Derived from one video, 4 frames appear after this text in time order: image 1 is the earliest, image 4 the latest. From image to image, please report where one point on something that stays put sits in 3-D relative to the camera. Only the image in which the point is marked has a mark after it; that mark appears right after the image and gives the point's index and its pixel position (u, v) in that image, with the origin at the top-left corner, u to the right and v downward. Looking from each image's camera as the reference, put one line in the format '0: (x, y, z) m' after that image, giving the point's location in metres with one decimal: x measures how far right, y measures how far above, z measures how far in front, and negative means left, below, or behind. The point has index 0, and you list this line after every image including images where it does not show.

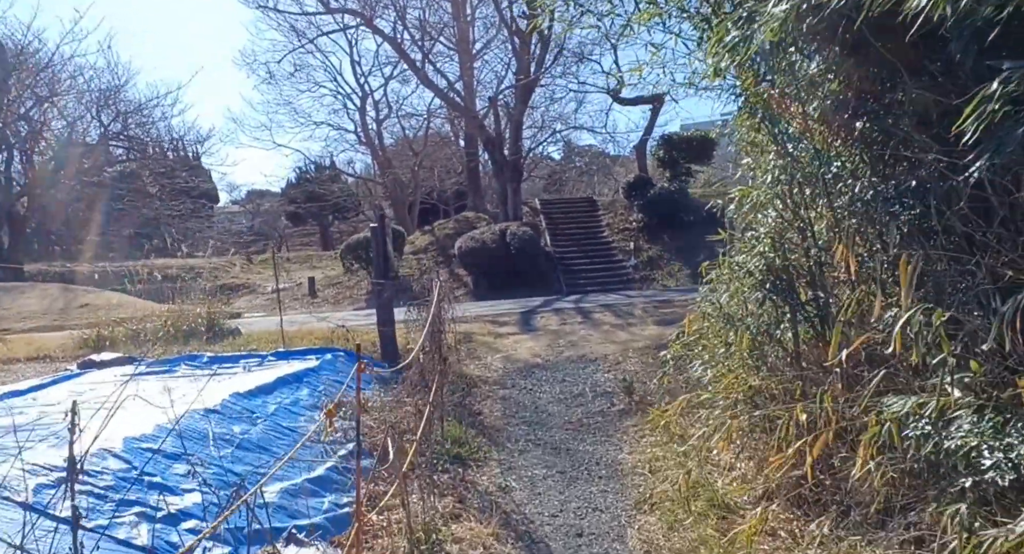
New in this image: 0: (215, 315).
0: (-4.1, -0.5, +10.6) m
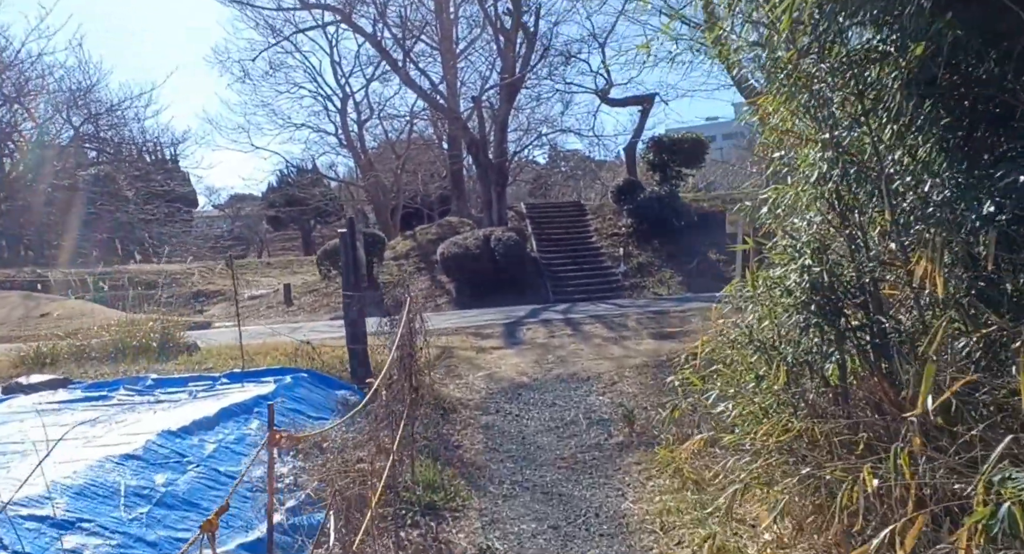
0: (-4.3, -0.6, +9.6) m
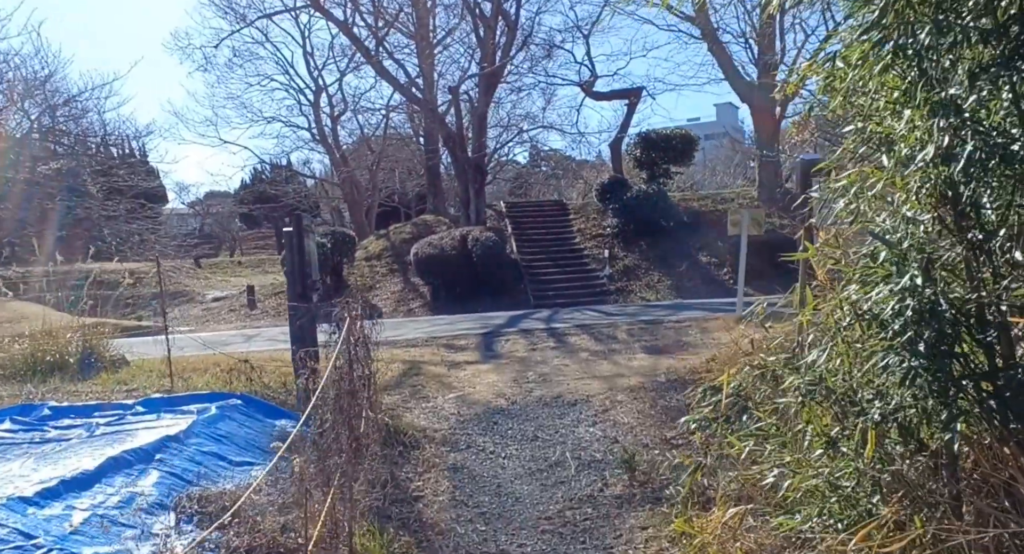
0: (-4.6, -0.7, +8.4) m
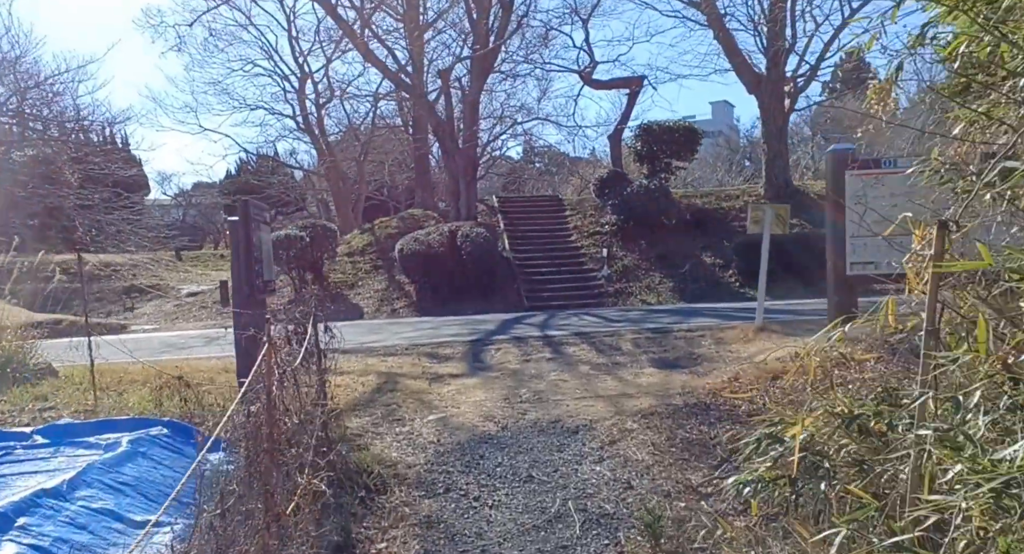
0: (-4.7, -0.6, +7.2) m
